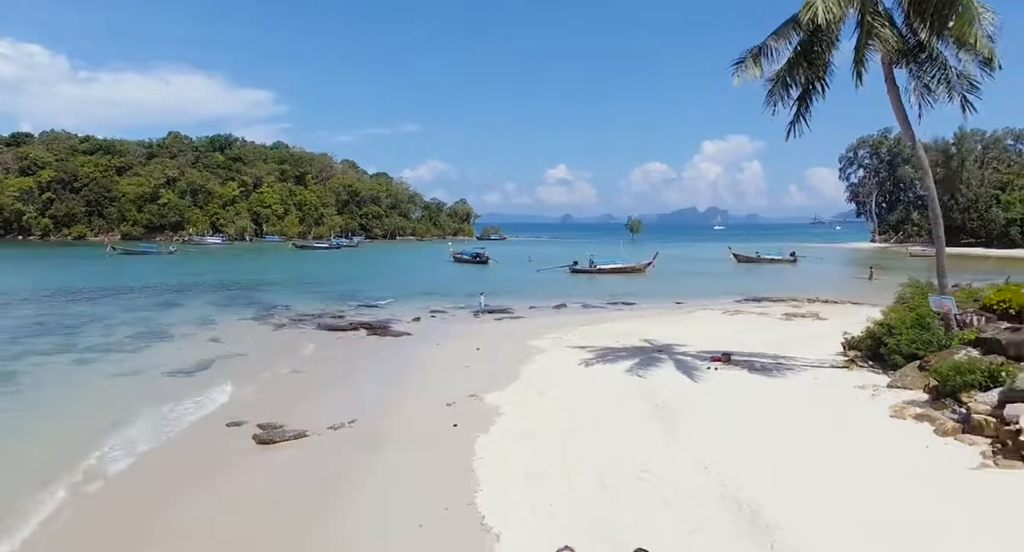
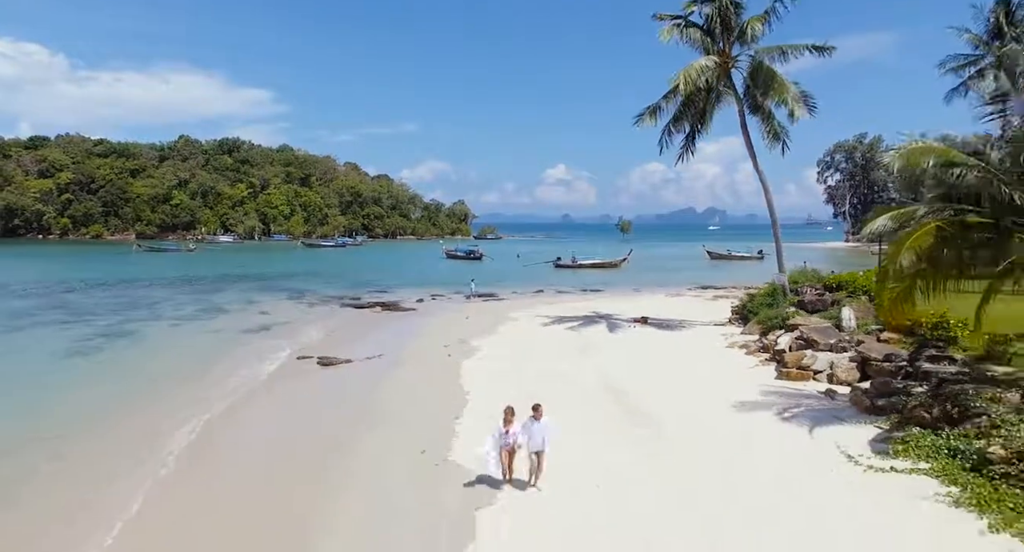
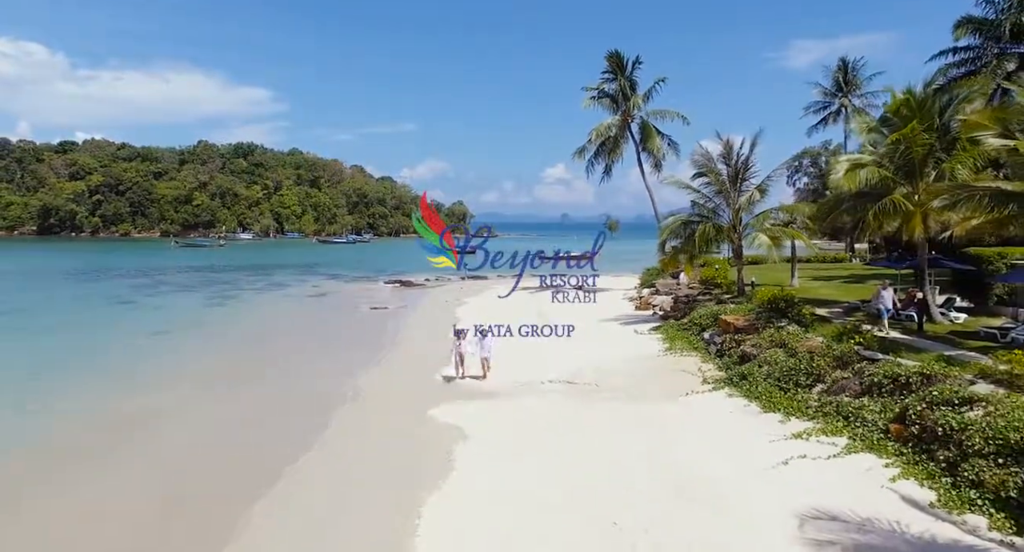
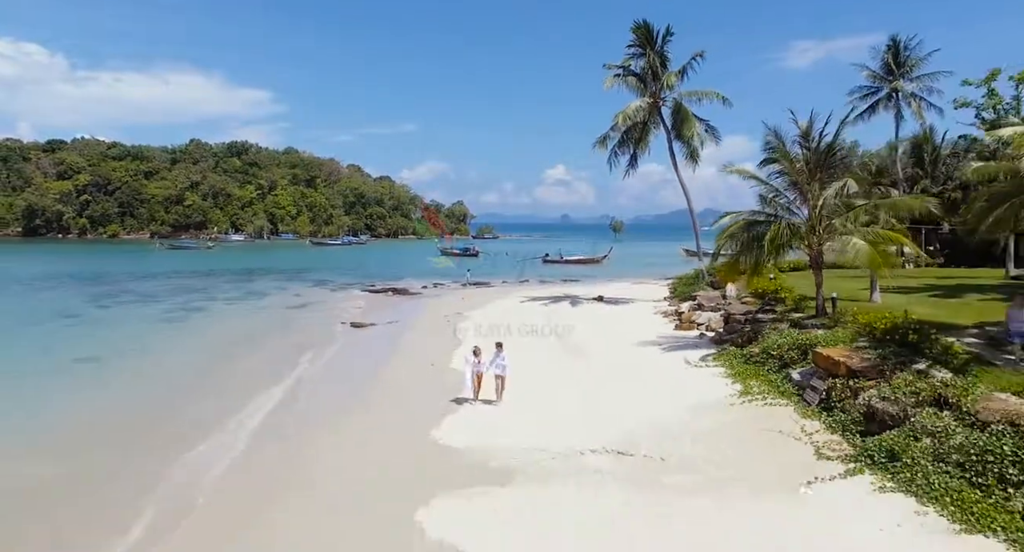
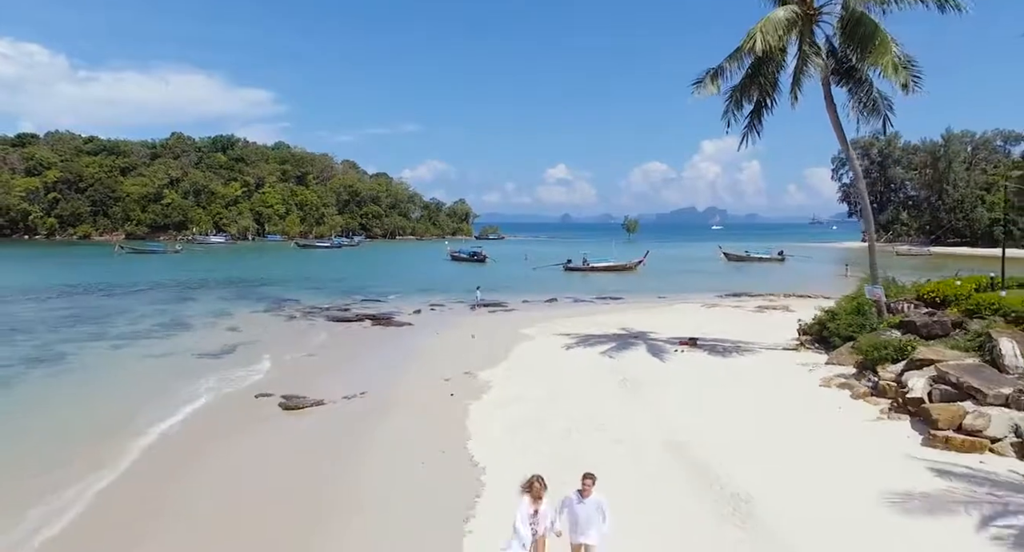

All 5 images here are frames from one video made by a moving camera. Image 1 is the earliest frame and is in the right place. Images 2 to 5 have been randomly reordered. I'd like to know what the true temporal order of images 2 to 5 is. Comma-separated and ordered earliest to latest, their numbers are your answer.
5, 2, 4, 3
